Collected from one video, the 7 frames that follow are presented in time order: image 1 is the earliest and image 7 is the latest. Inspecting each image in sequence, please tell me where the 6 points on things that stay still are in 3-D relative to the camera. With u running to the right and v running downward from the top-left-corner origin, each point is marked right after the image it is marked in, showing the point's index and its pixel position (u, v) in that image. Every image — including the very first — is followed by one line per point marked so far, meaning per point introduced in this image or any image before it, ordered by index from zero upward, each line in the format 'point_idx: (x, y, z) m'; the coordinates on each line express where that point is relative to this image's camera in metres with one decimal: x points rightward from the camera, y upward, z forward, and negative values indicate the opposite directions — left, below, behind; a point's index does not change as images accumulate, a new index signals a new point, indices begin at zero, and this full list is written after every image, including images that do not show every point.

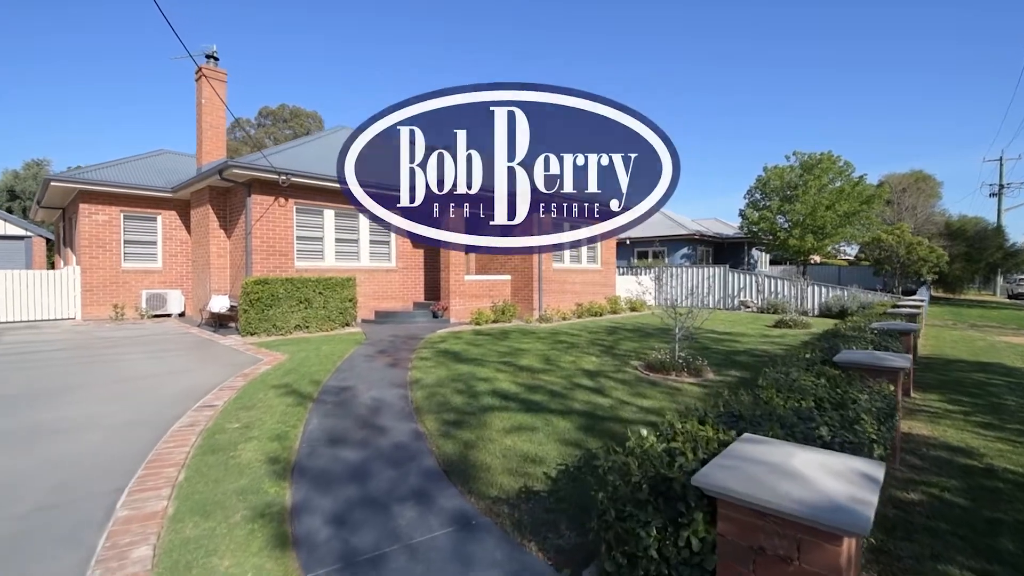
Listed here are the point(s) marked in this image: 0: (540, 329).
0: (+0.6, -1.0, +11.0) m
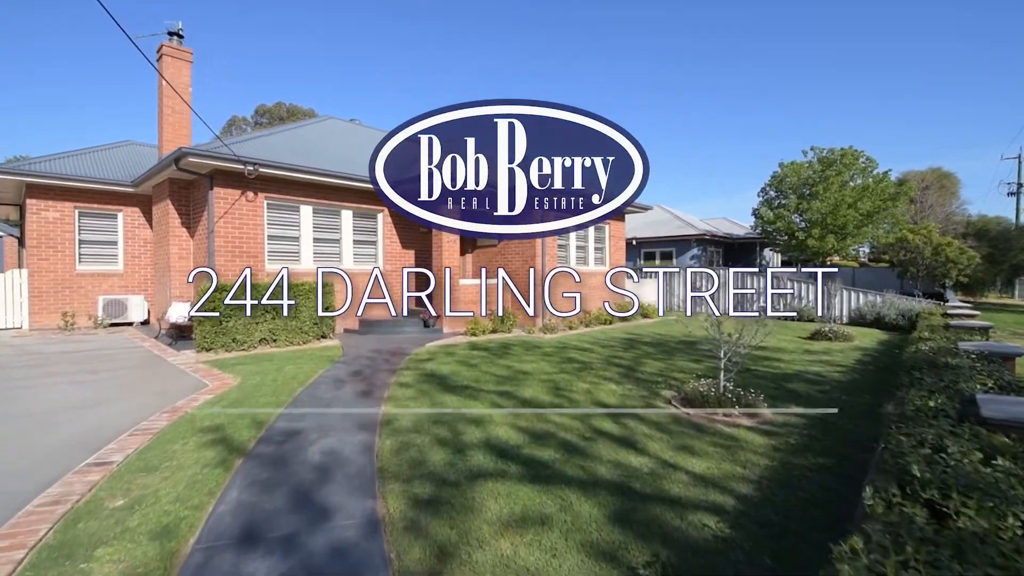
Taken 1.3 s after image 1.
0: (+0.6, -1.1, +9.7) m
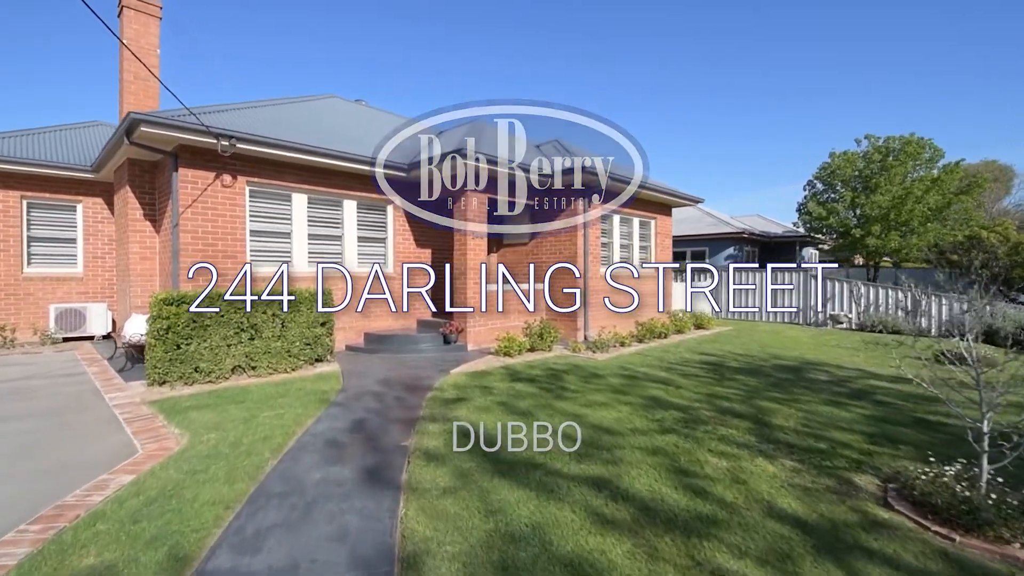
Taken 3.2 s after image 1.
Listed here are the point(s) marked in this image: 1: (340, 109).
0: (+1.4, -1.3, +7.6) m
1: (-4.5, +4.7, +11.8) m
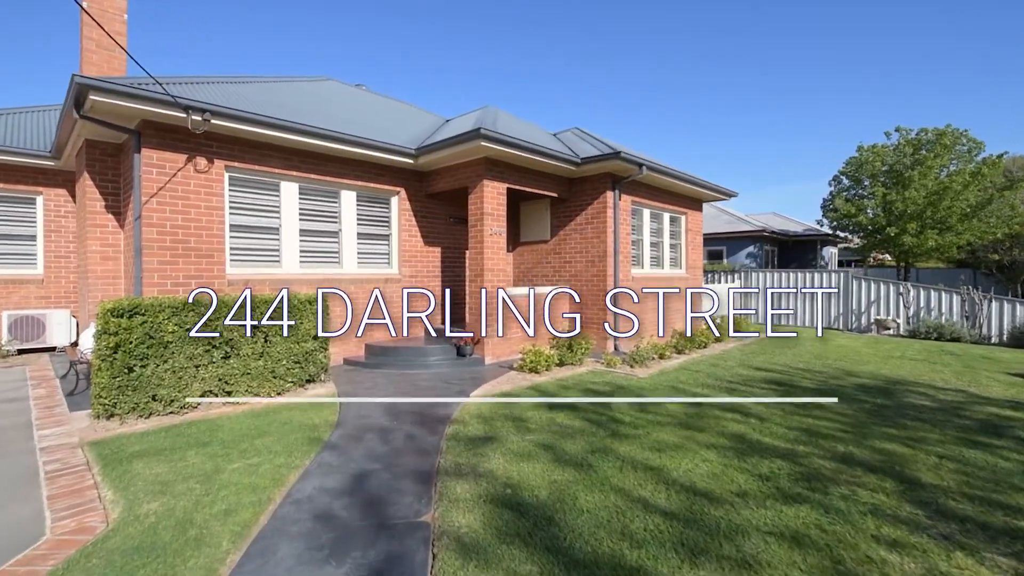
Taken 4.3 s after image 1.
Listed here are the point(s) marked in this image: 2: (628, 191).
0: (+1.8, -1.4, +6.3) m
1: (-4.1, +4.6, +10.5) m
2: (+2.5, +2.1, +9.5) m
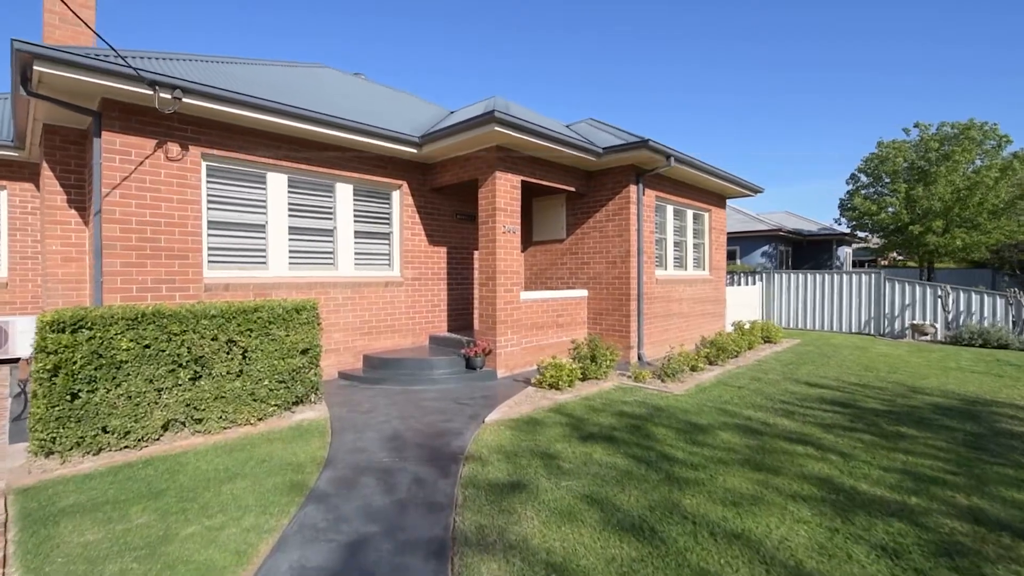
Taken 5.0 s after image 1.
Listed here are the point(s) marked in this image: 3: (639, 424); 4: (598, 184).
0: (+2.1, -1.4, +5.5) m
1: (-3.8, +4.5, +9.7) m
2: (+2.7, +2.0, +8.7) m
3: (+1.3, -1.4, +4.7) m
4: (+1.6, +2.0, +8.4) m
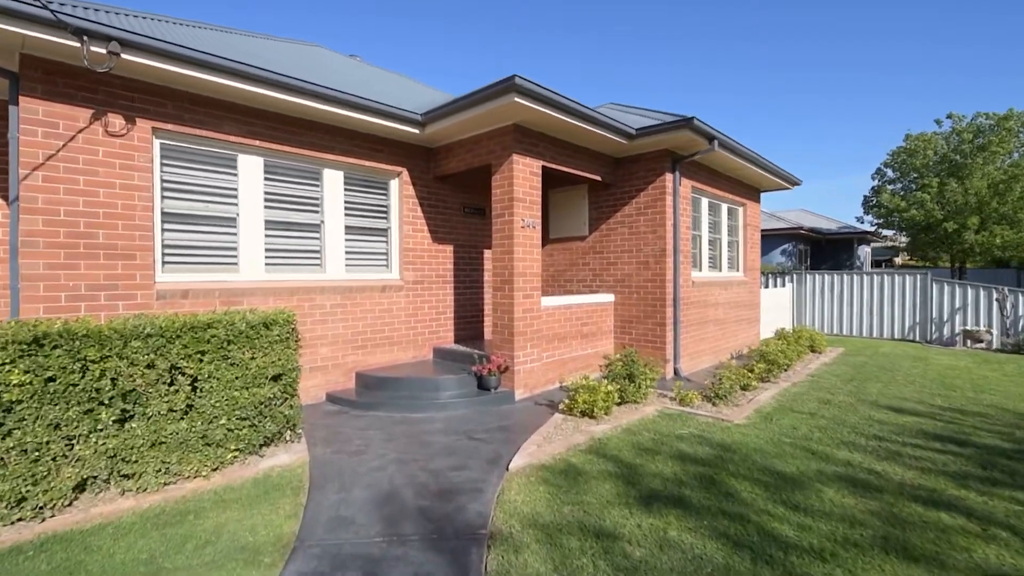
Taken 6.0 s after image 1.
0: (+2.3, -1.5, +4.4) m
1: (-3.6, +4.4, +8.6) m
2: (+3.0, +1.9, +7.6) m
3: (+1.6, -1.5, +3.6) m
4: (+1.9, +1.9, +7.3) m
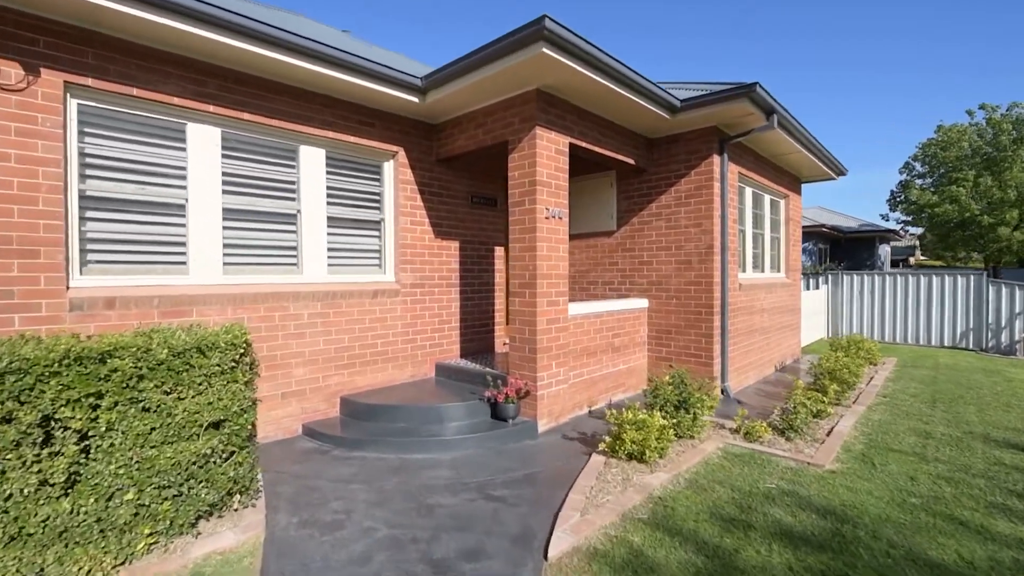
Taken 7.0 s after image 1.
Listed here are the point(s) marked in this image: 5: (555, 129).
0: (+2.6, -1.5, +3.3) m
1: (-3.3, +4.4, +7.5) m
2: (+3.2, +1.9, +6.5) m
3: (+1.8, -1.6, +2.5) m
4: (+2.1, +1.8, +6.2) m
5: (+0.5, +1.7, +4.9) m
